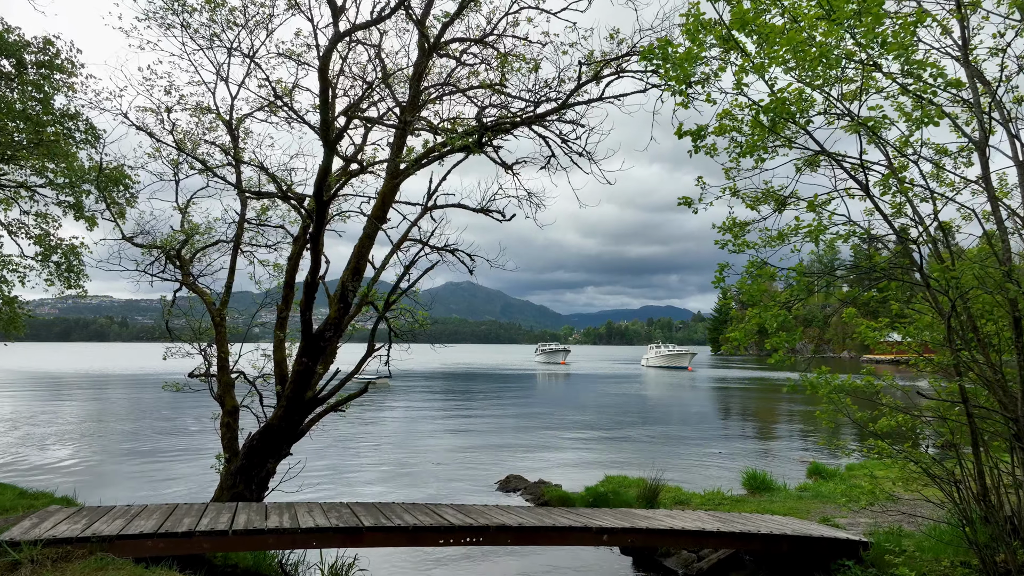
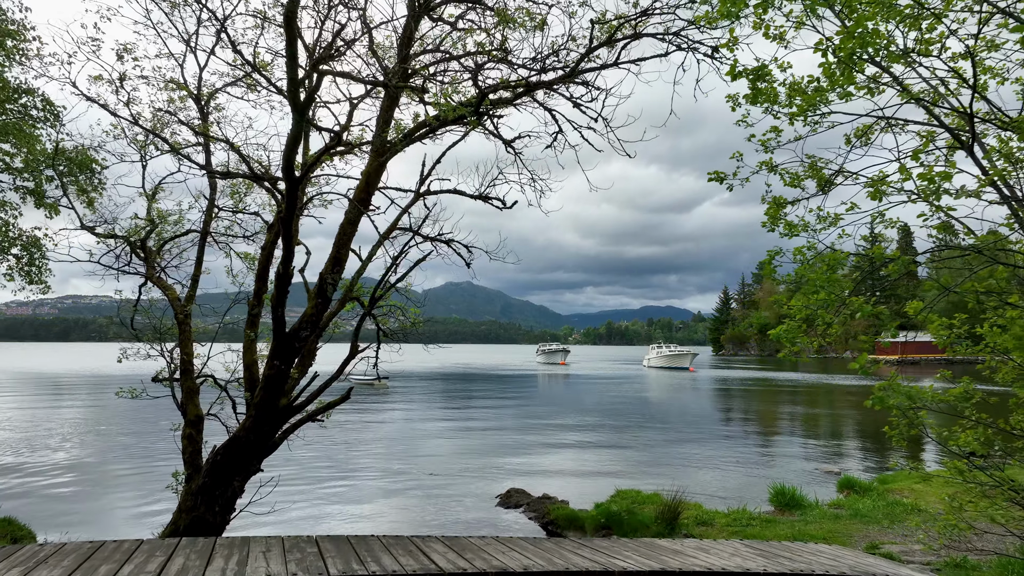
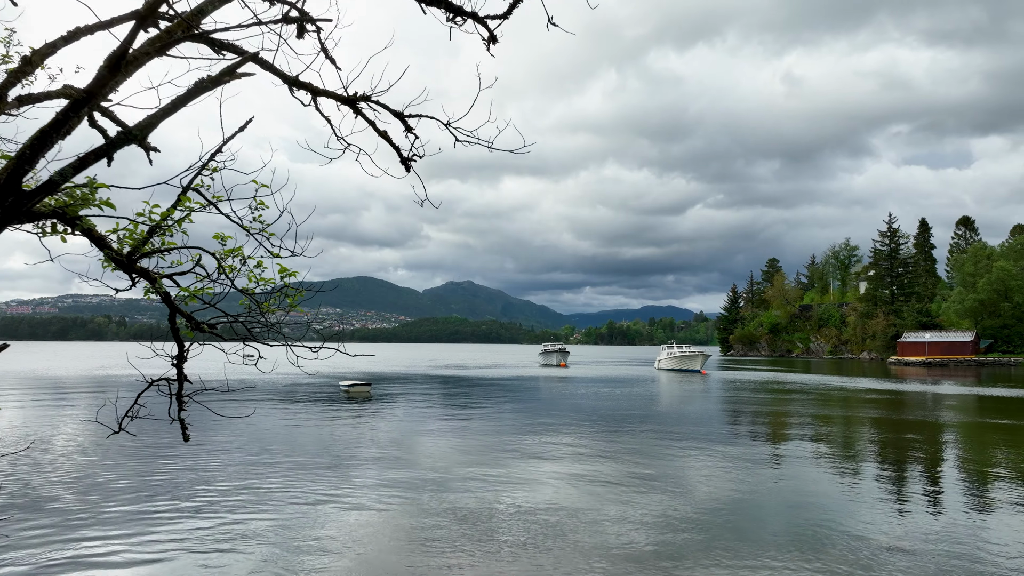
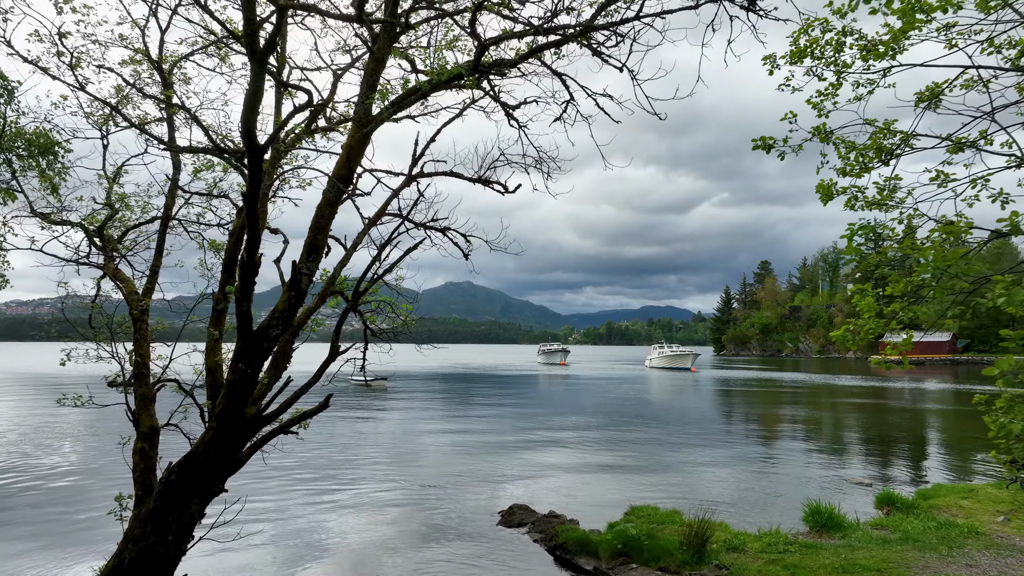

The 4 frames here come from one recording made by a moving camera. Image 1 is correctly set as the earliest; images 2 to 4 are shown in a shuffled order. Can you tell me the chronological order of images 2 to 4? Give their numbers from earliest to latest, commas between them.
2, 4, 3
